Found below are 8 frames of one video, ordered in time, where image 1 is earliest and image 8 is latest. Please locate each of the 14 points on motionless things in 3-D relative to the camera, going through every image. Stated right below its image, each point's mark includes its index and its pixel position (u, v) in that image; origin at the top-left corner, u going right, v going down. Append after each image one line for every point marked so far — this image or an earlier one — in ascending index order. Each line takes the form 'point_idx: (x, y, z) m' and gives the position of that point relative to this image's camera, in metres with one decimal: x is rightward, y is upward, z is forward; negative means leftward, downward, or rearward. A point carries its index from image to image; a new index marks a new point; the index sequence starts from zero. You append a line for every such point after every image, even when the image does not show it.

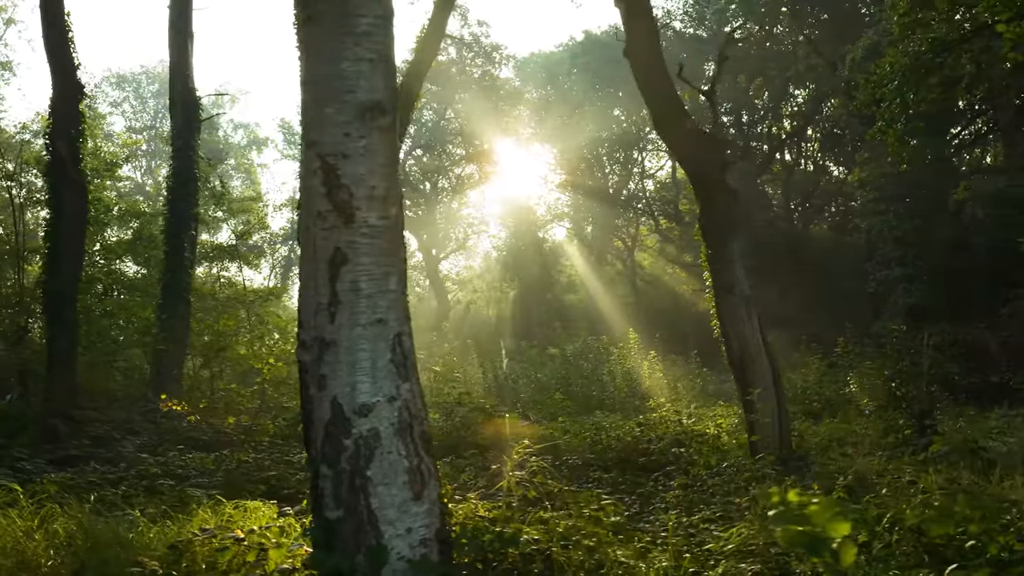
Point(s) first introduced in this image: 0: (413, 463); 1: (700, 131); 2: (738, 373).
0: (-0.4, -0.7, +3.8) m
1: (+2.1, +1.7, +10.0) m
2: (+2.4, -0.9, +9.8) m
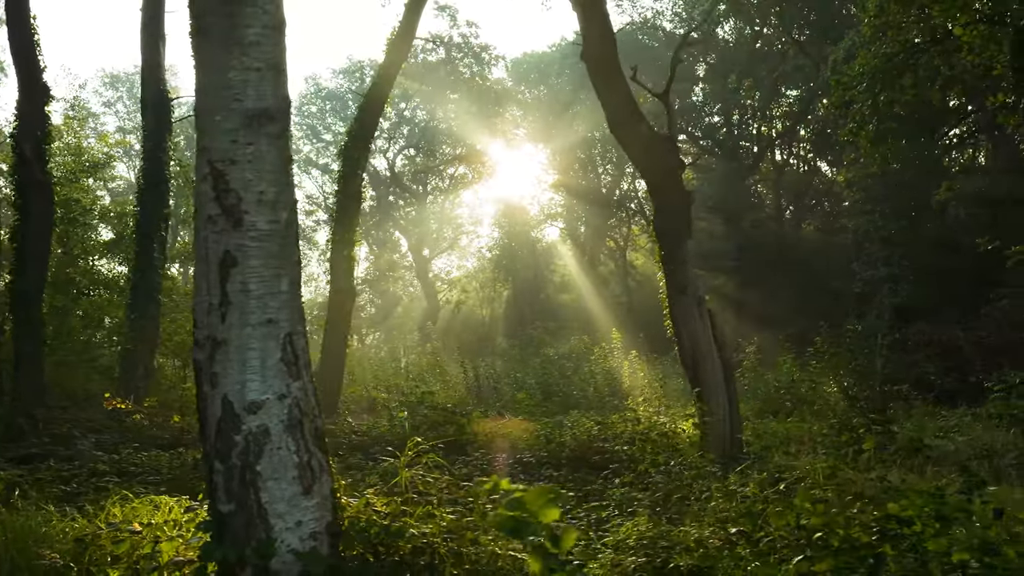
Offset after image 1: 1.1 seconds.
0: (-0.9, -0.7, +3.9) m
1: (+1.6, +1.7, +10.1) m
2: (+1.9, -0.9, +9.9) m
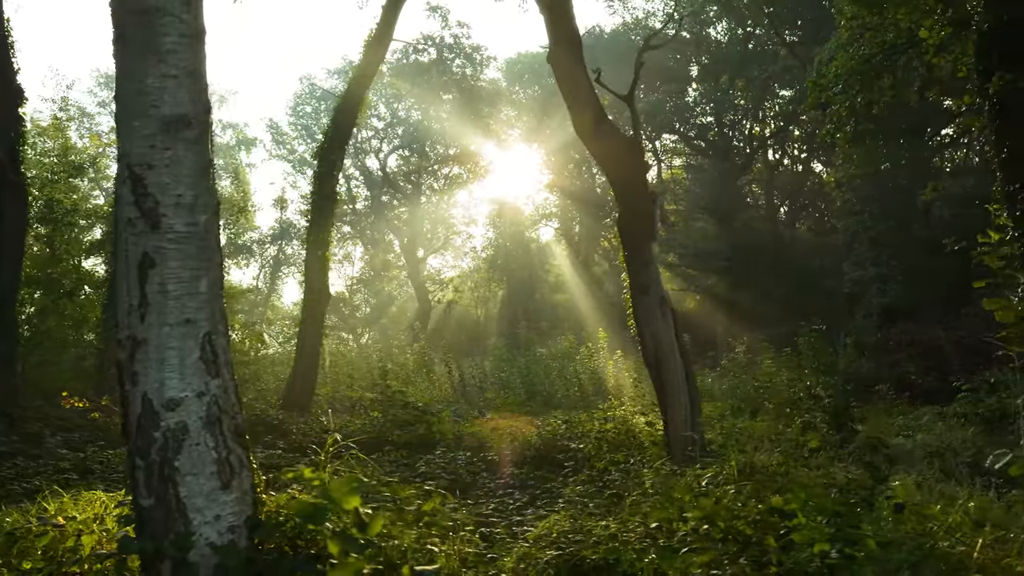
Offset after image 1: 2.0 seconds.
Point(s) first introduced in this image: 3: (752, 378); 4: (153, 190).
0: (-1.3, -0.7, +4.0) m
1: (+1.2, +1.7, +10.2) m
2: (+1.5, -0.9, +10.0) m
3: (+4.4, -1.6, +16.8) m
4: (-1.5, +0.4, +3.9) m
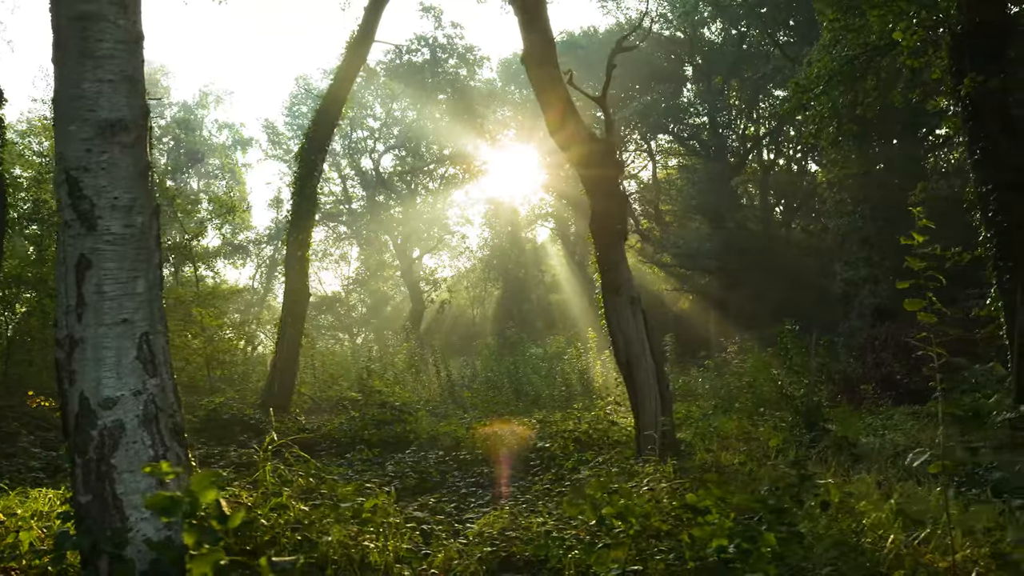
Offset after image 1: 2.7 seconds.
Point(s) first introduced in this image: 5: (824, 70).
0: (-1.6, -0.7, +4.1) m
1: (+0.9, +1.7, +10.3) m
2: (+1.2, -0.9, +10.1) m
3: (+4.1, -1.6, +16.9) m
4: (-1.8, +0.4, +4.0) m
5: (+5.4, +3.7, +15.7) m
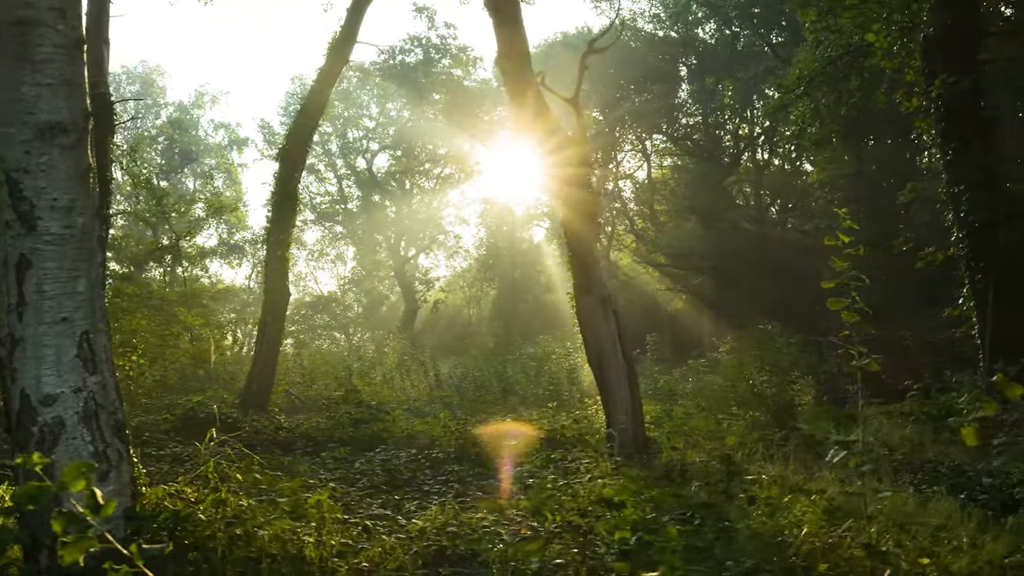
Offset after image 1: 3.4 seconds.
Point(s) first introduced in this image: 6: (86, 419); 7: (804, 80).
0: (-1.9, -0.7, +4.2) m
1: (+0.6, +1.7, +10.4) m
2: (+0.9, -0.9, +10.2) m
3: (+3.8, -1.6, +17.0) m
4: (-2.1, +0.4, +4.1) m
5: (+5.1, +3.7, +15.8) m
6: (-1.9, -0.6, +4.2) m
7: (+5.1, +3.6, +16.0) m
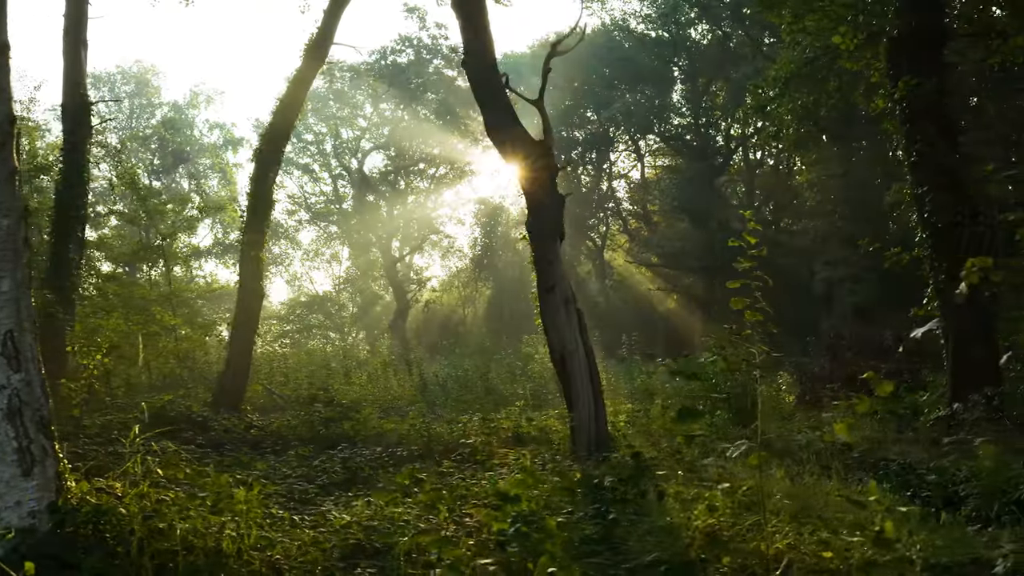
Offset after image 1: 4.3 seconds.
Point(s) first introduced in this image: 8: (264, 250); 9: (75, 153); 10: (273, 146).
0: (-2.3, -0.7, +4.3) m
1: (+0.2, +1.7, +10.5) m
2: (+0.5, -0.9, +10.3) m
3: (+3.4, -1.6, +17.1) m
4: (-2.5, +0.4, +4.2) m
5: (+4.7, +3.7, +15.9) m
6: (-2.3, -0.6, +4.3) m
7: (+4.7, +3.6, +16.1) m
8: (-3.7, +0.6, +13.7) m
9: (-6.8, +2.1, +14.3) m
10: (-3.6, +2.1, +13.9) m
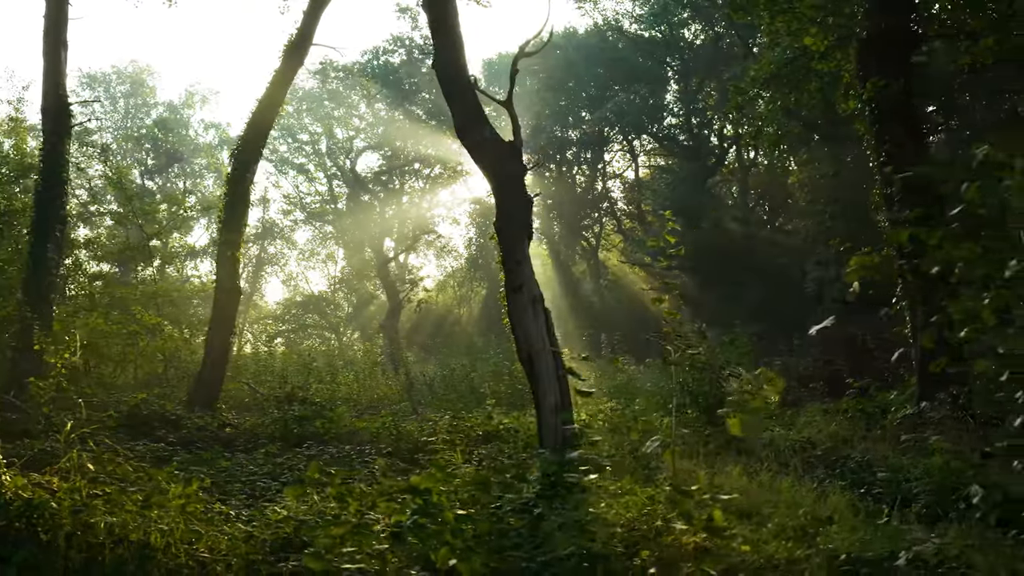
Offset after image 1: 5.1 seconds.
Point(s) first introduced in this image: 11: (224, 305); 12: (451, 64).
0: (-2.7, -0.7, +4.4) m
1: (-0.2, +1.7, +10.6) m
2: (+0.2, -0.9, +10.4) m
3: (+3.0, -1.6, +17.2) m
4: (-2.9, +0.4, +4.3) m
5: (+4.3, +3.7, +16.0) m
6: (-2.7, -0.6, +4.4) m
7: (+4.3, +3.6, +16.2) m
8: (-4.1, +0.6, +13.8) m
9: (-7.2, +2.1, +14.4) m
10: (-4.0, +2.1, +14.0) m
11: (-4.3, -0.3, +13.6) m
12: (-0.8, +2.5, +10.5) m
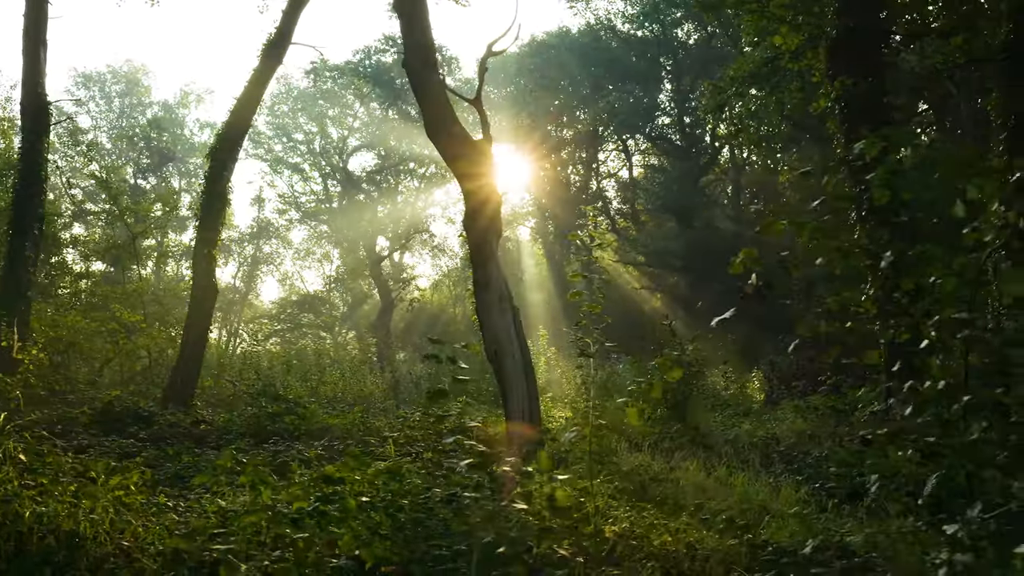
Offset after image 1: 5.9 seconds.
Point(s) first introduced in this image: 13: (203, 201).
0: (-3.0, -0.7, +4.5) m
1: (-0.5, +1.7, +10.6) m
2: (-0.2, -0.9, +10.4) m
3: (+2.6, -1.6, +17.2) m
4: (-3.3, +0.5, +4.3) m
5: (+4.0, +3.8, +16.1) m
6: (-3.1, -0.6, +4.4) m
7: (+3.9, +3.7, +16.3) m
8: (-4.4, +0.6, +13.9) m
9: (-7.5, +2.2, +14.4) m
10: (-4.3, +2.2, +14.1) m
11: (-4.6, -0.2, +13.7) m
12: (-1.1, +2.5, +10.6) m
13: (-4.7, +1.3, +14.0) m
